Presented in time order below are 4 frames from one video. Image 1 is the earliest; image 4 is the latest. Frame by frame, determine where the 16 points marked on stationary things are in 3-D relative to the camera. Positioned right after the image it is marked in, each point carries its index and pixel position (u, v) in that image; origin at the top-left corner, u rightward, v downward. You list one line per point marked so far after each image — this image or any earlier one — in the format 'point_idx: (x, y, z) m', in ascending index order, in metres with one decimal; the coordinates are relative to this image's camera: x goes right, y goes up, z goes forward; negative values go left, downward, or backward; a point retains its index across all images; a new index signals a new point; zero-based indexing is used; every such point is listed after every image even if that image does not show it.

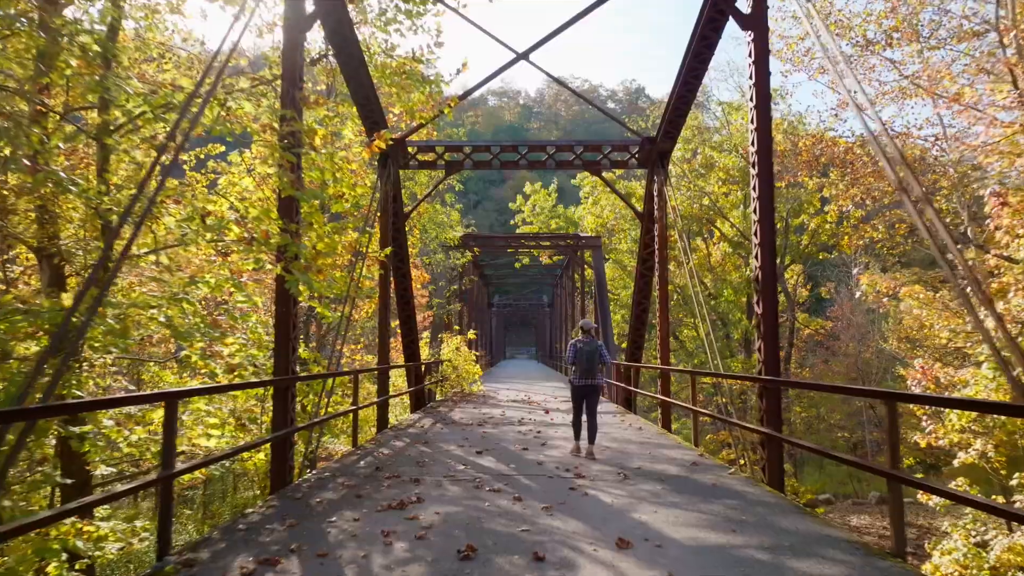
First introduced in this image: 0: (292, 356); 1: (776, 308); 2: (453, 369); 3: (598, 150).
0: (-2.2, -0.7, +6.9) m
1: (+2.6, -0.2, +6.8) m
2: (-1.7, -2.3, +19.5) m
3: (+1.6, +2.6, +12.8) m
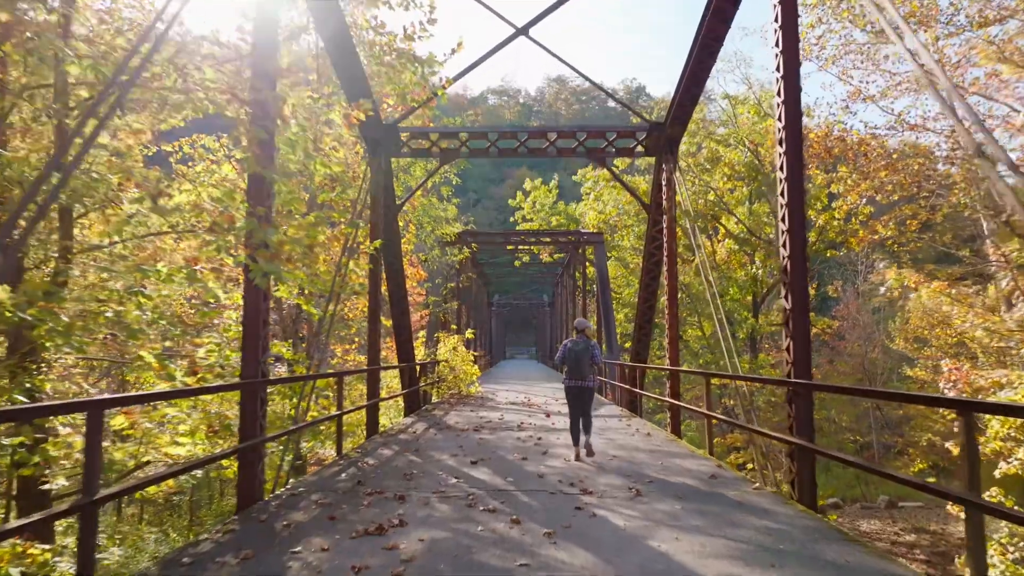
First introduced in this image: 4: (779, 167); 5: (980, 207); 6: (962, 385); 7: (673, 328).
0: (-2.2, -0.6, +6.1) m
1: (+2.6, -0.1, +6.1) m
2: (-1.7, -2.2, +18.8) m
3: (+1.6, +2.7, +12.0) m
4: (+2.5, +1.1, +6.3) m
5: (+11.7, +2.0, +17.1) m
6: (+8.9, -1.9, +13.4) m
7: (+2.6, -0.6, +11.1) m
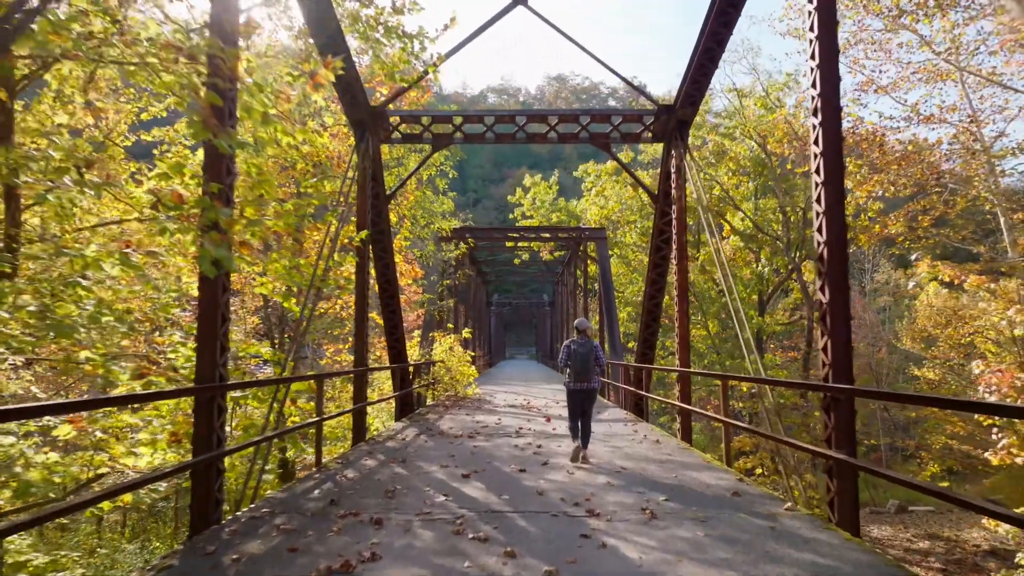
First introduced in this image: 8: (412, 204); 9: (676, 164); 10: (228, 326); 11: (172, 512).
0: (-2.3, -0.5, +5.3) m
1: (+2.6, -0.1, +5.3) m
2: (-1.7, -2.2, +18.0) m
3: (+1.5, +2.7, +11.3) m
4: (+2.4, +1.2, +5.6) m
5: (+11.7, +2.1, +16.4) m
6: (+8.8, -1.8, +12.6) m
7: (+2.6, -0.6, +10.3) m
8: (-2.9, +2.4, +19.7) m
9: (+2.6, +2.0, +10.9) m
10: (-2.2, -0.3, +5.4) m
11: (-8.6, -5.6, +17.4) m
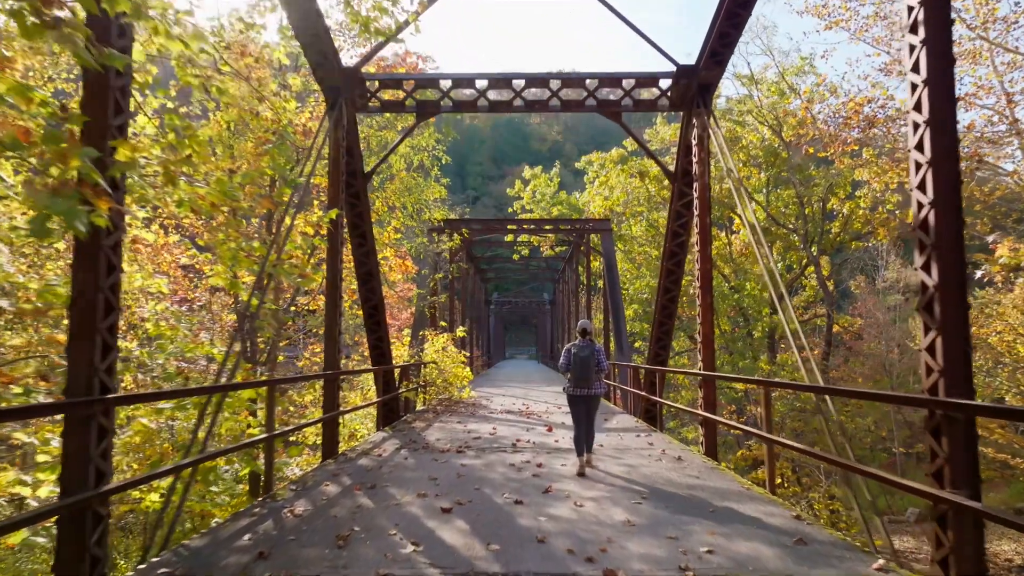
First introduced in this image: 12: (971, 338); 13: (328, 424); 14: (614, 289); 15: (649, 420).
0: (-2.3, -0.4, +3.9) m
1: (+2.5, +0.1, +3.9) m
2: (-1.8, -2.0, +16.5) m
3: (+1.5, +2.9, +9.8) m
4: (+2.4, +1.3, +4.1) m
5: (+11.6, +2.2, +14.9) m
6: (+8.8, -1.7, +11.1) m
7: (+2.5, -0.4, +8.9) m
8: (-3.0, +2.6, +18.2) m
9: (+2.6, +2.1, +9.5) m
10: (-2.3, -0.2, +4.0) m
11: (-8.7, -5.5, +15.9) m
12: (+2.5, -0.3, +3.8) m
13: (-2.3, -1.7, +8.6) m
14: (+2.8, 0.0, +18.9) m
15: (+2.4, -2.3, +12.1) m
